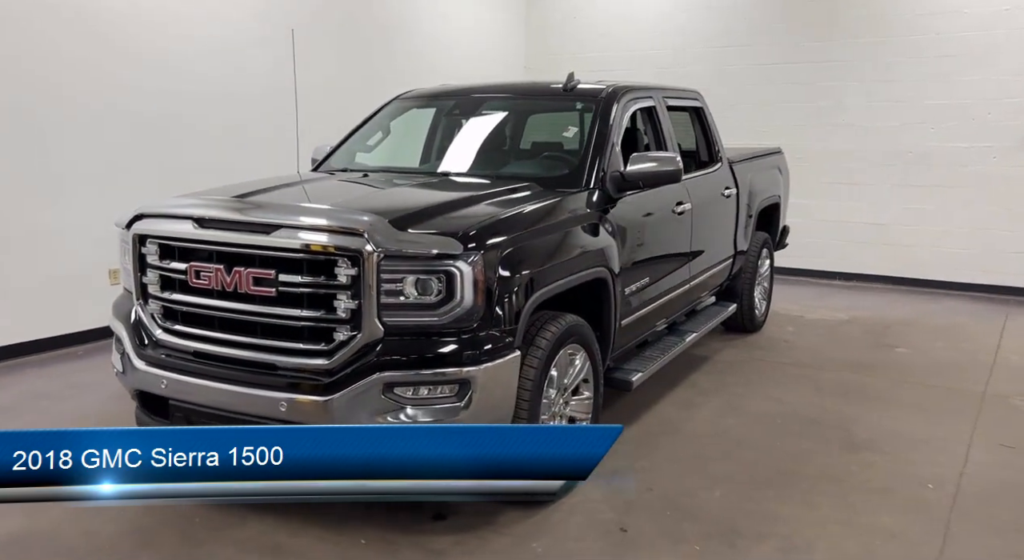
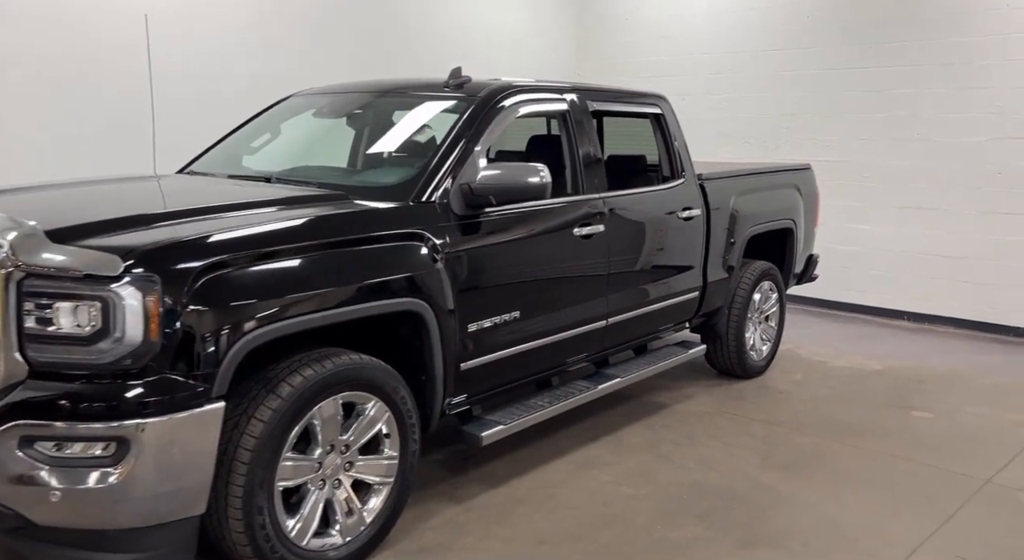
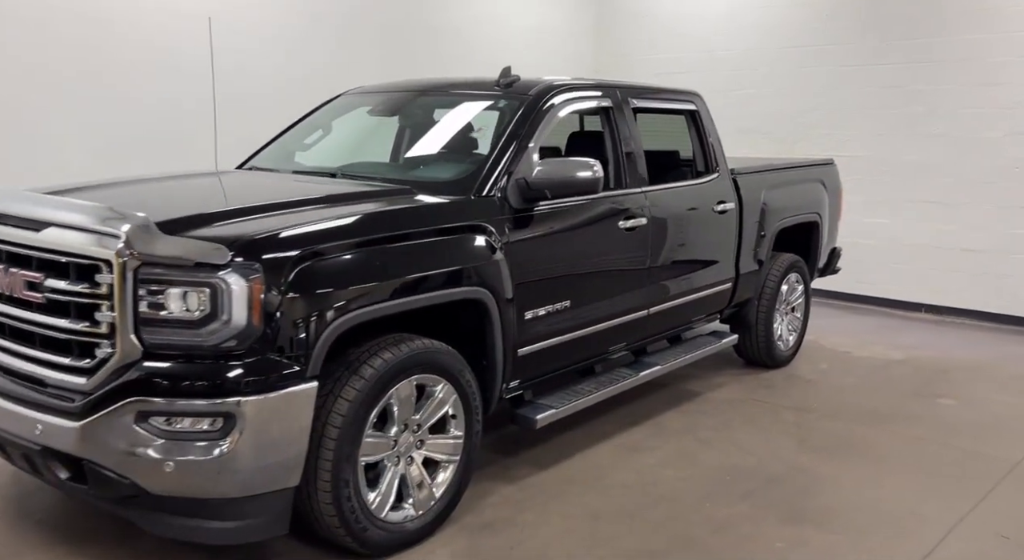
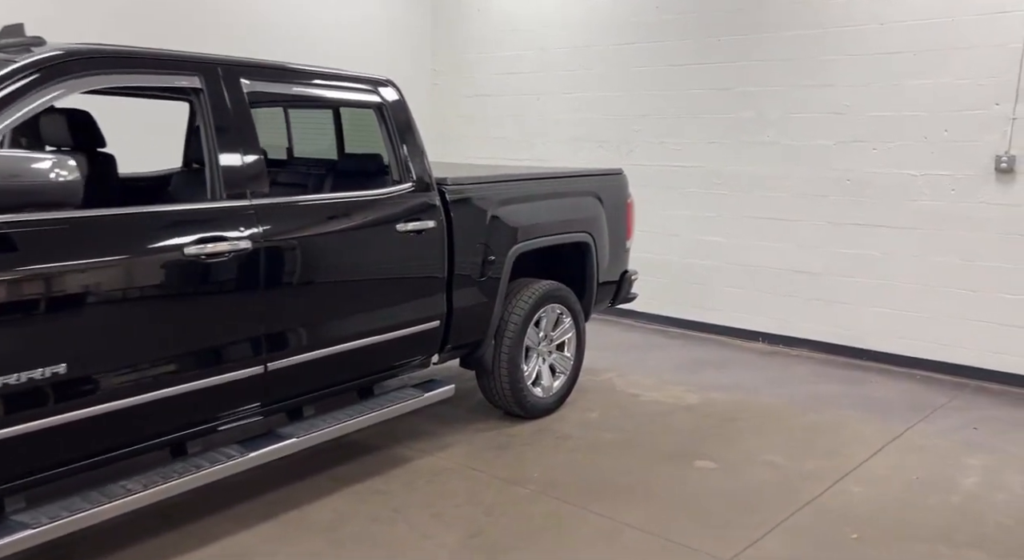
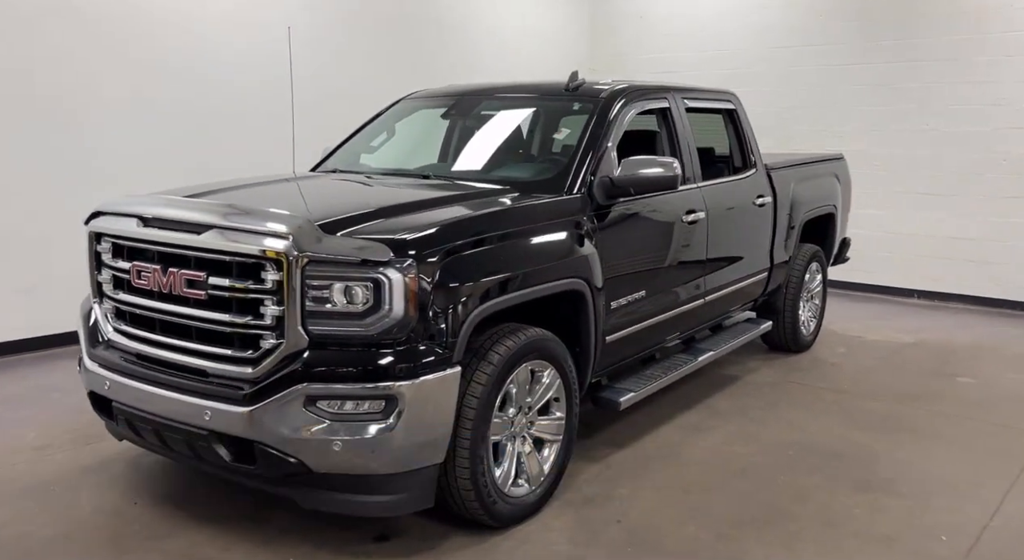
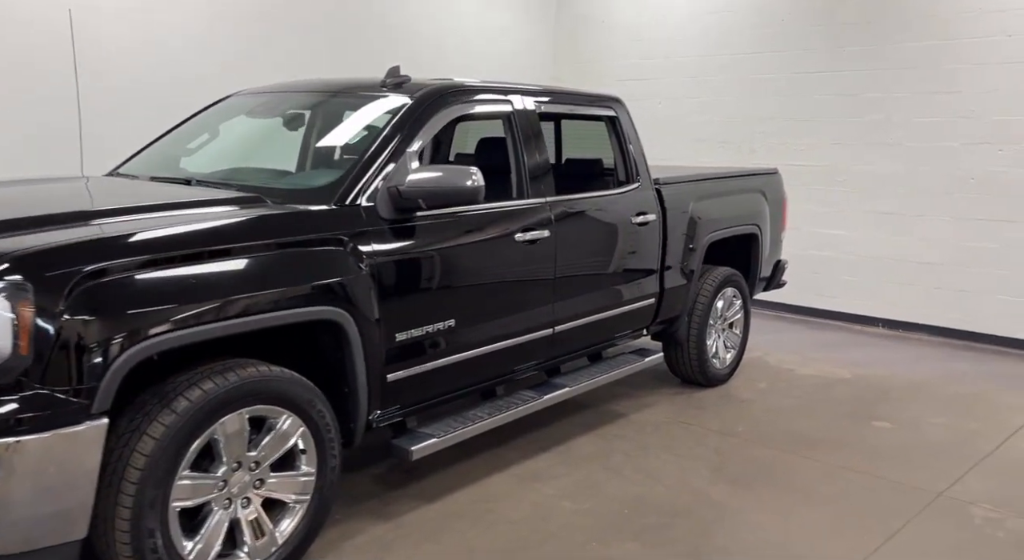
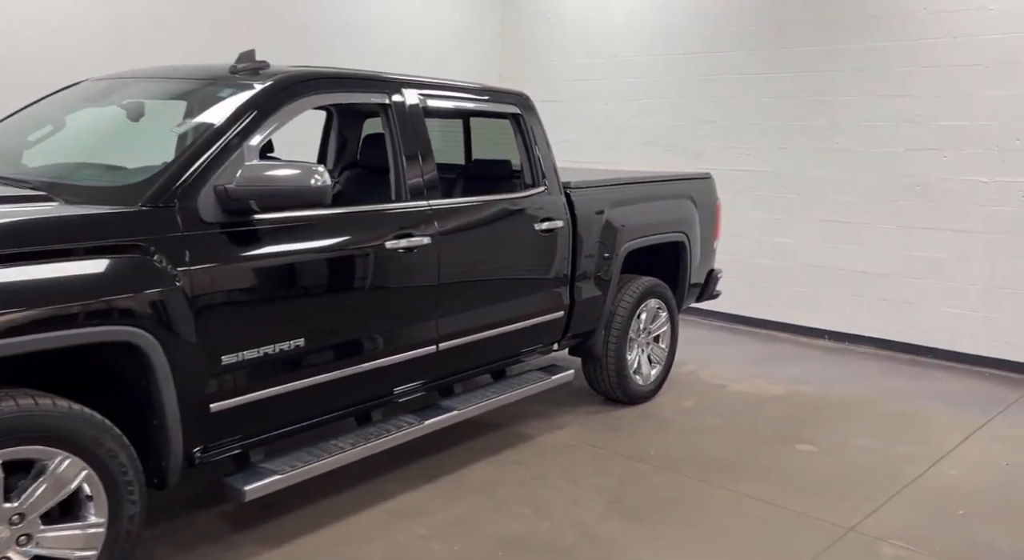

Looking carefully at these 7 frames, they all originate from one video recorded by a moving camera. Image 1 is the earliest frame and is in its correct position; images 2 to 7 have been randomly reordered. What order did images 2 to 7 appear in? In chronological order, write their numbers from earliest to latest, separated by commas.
5, 3, 2, 6, 7, 4
